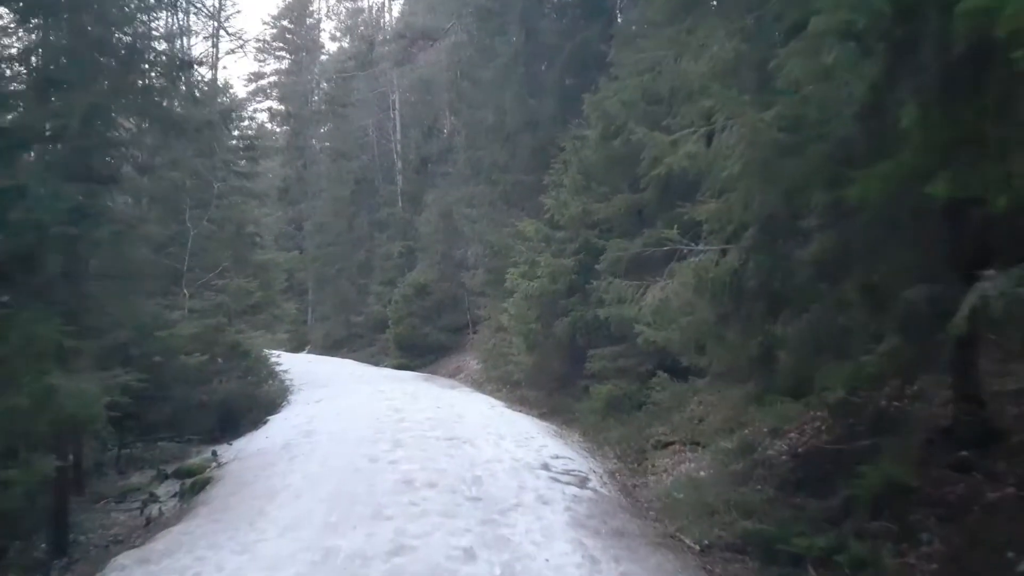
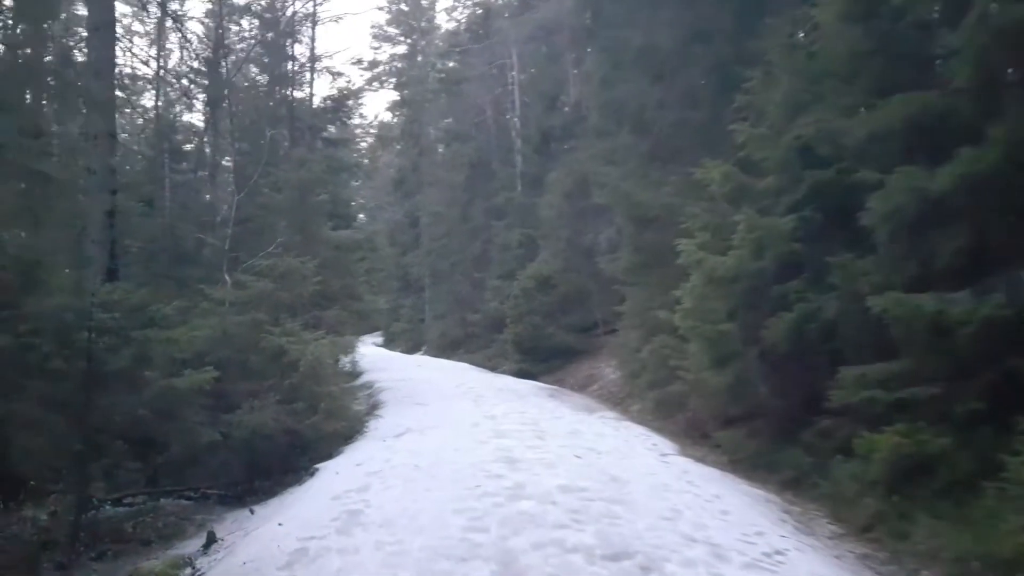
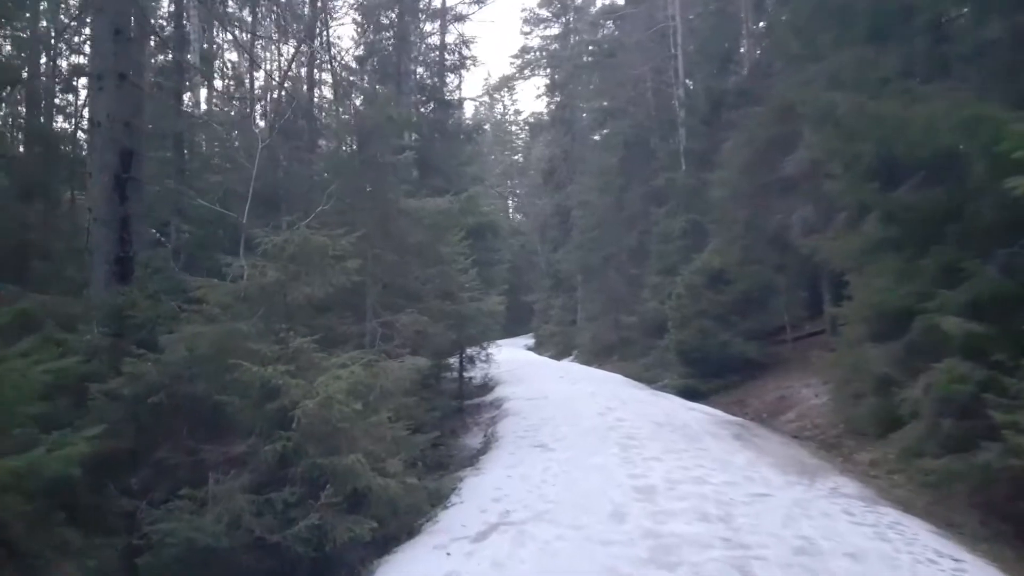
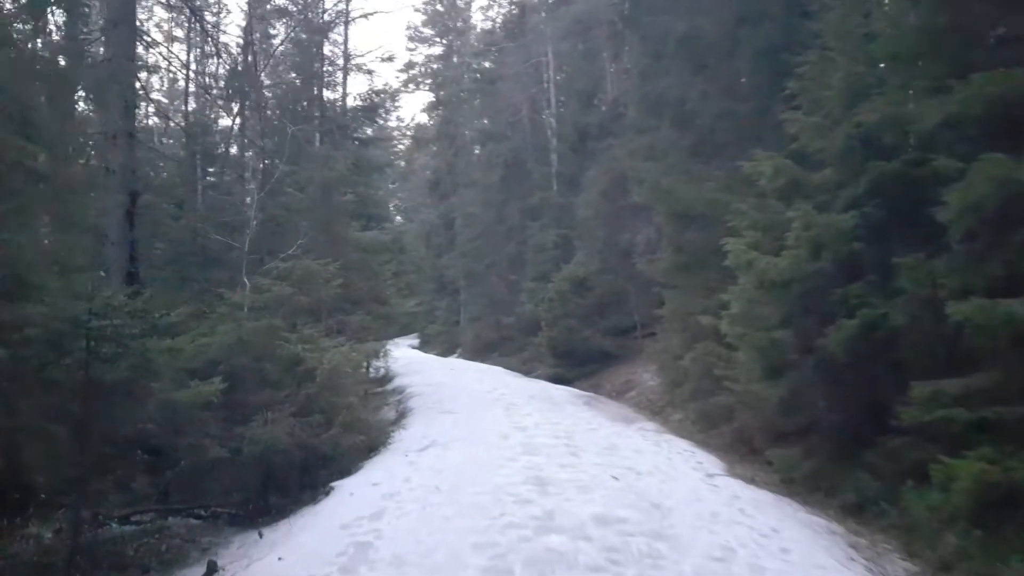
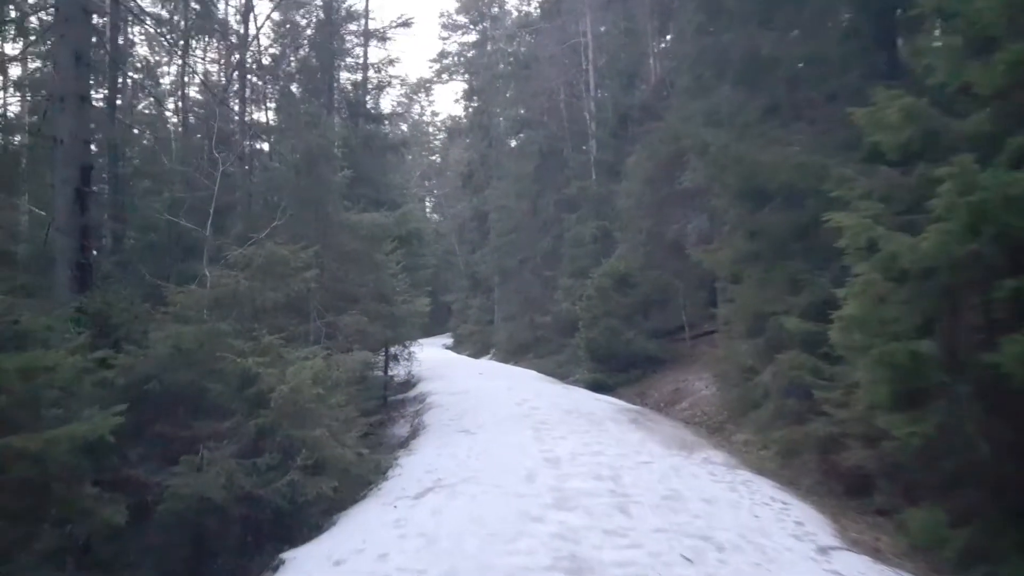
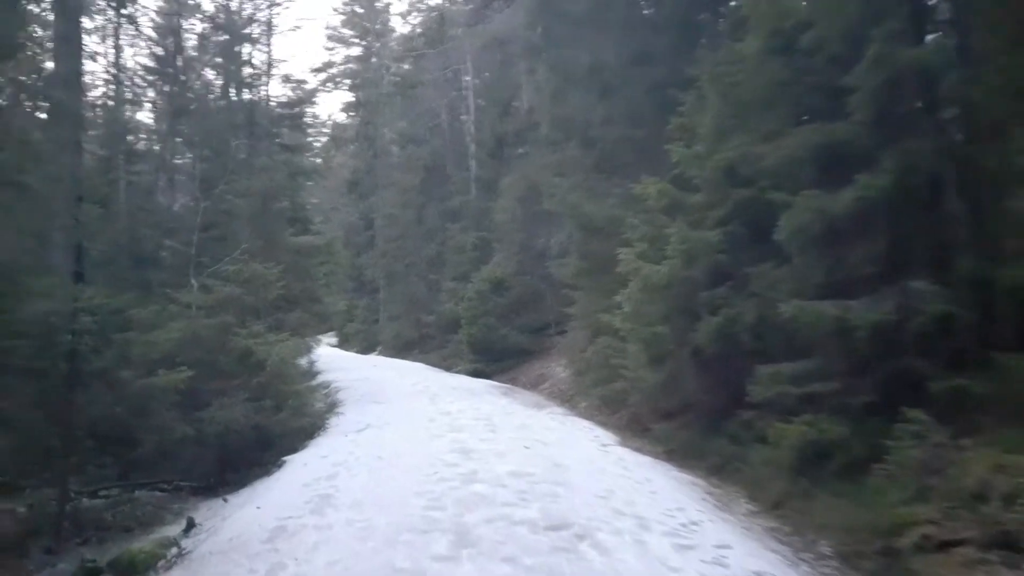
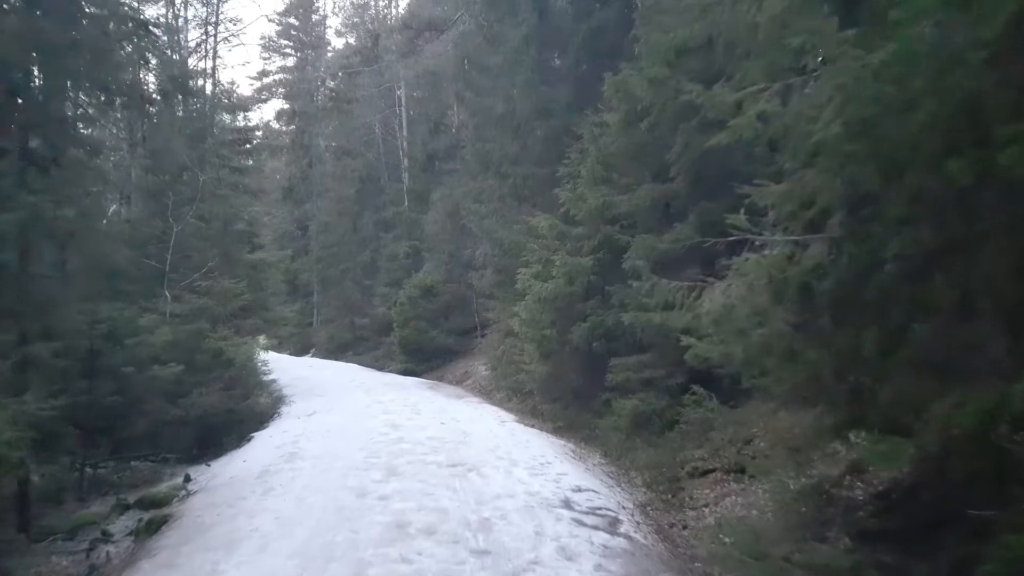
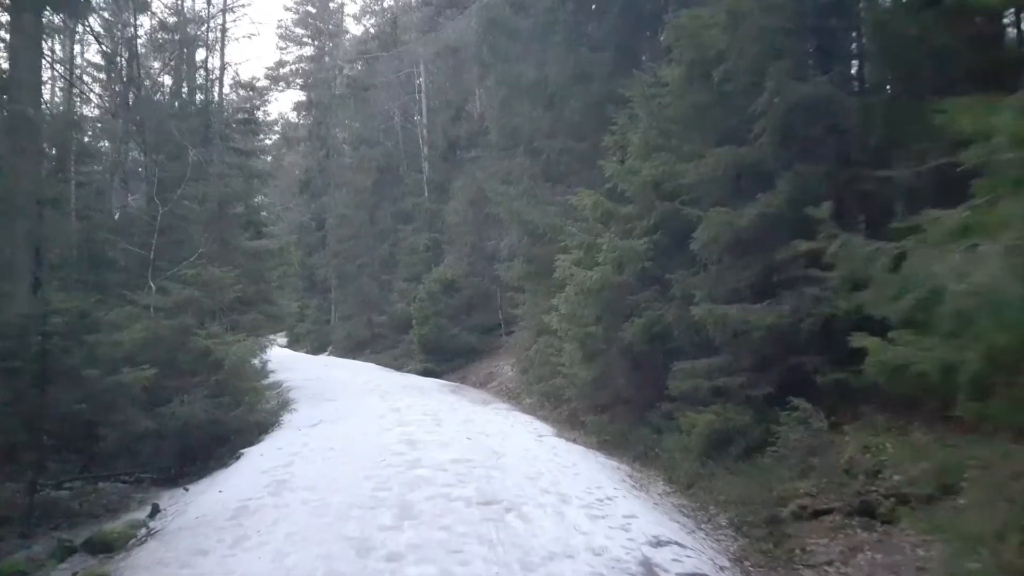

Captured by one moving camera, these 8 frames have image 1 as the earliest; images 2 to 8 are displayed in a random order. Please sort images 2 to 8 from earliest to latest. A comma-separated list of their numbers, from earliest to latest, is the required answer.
7, 8, 6, 2, 4, 5, 3
